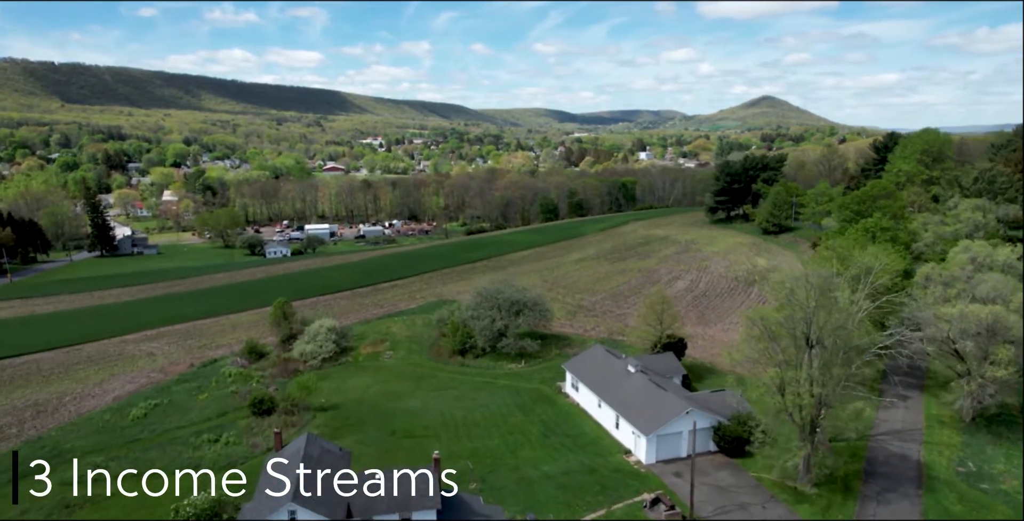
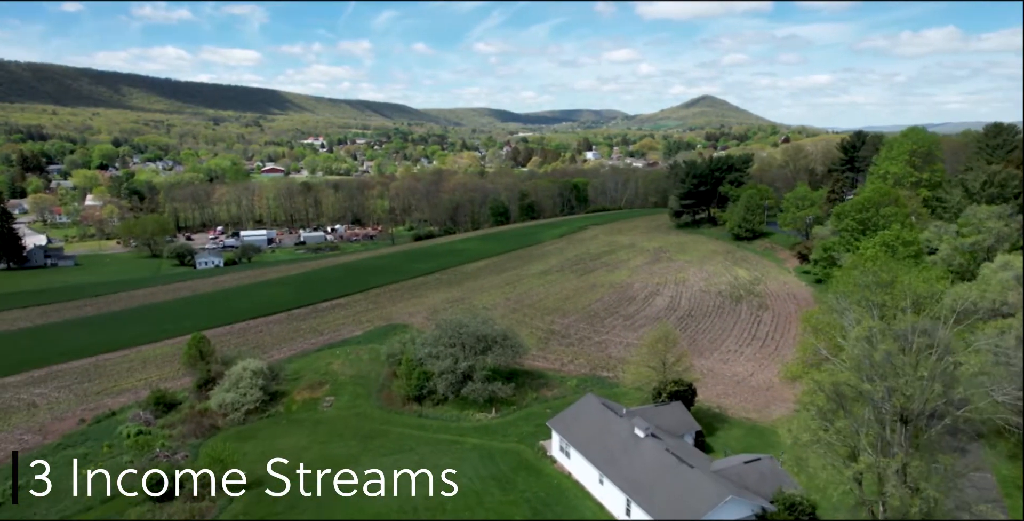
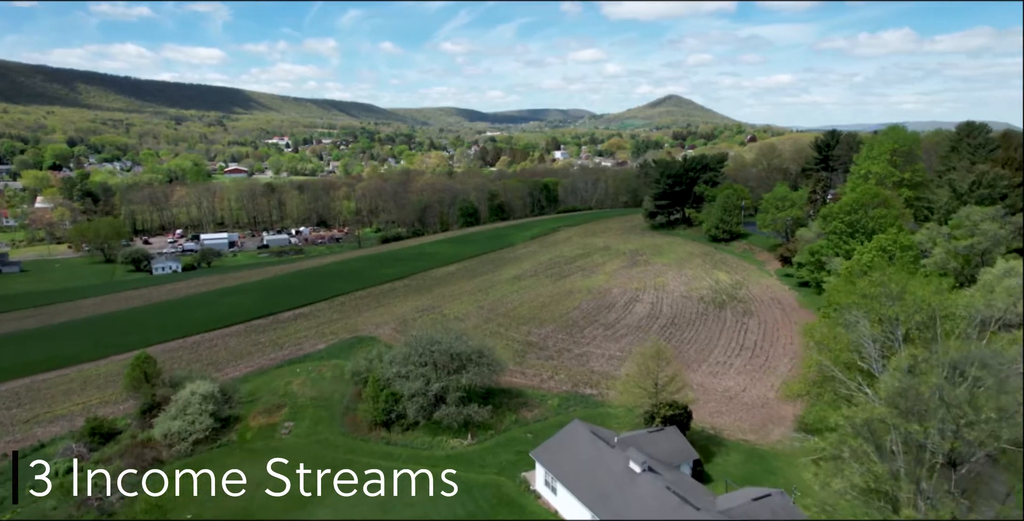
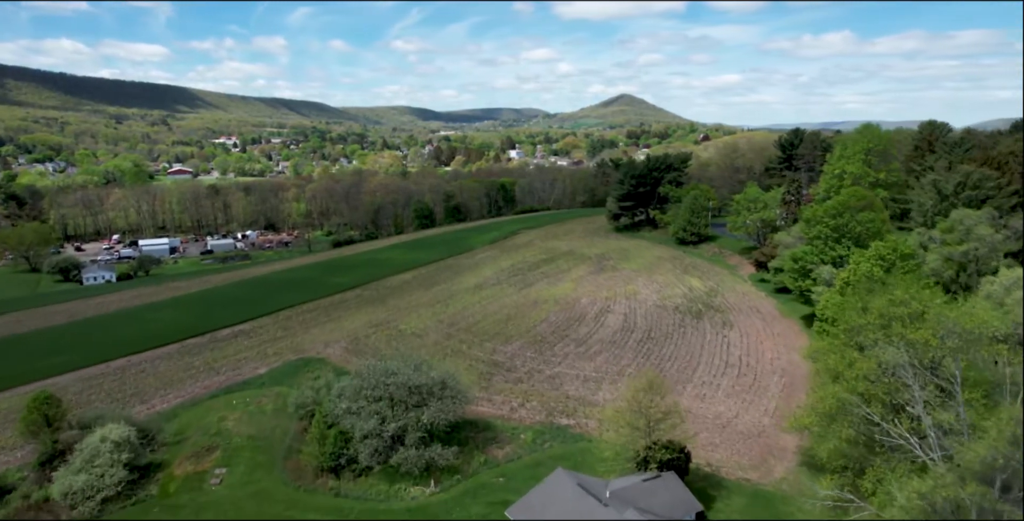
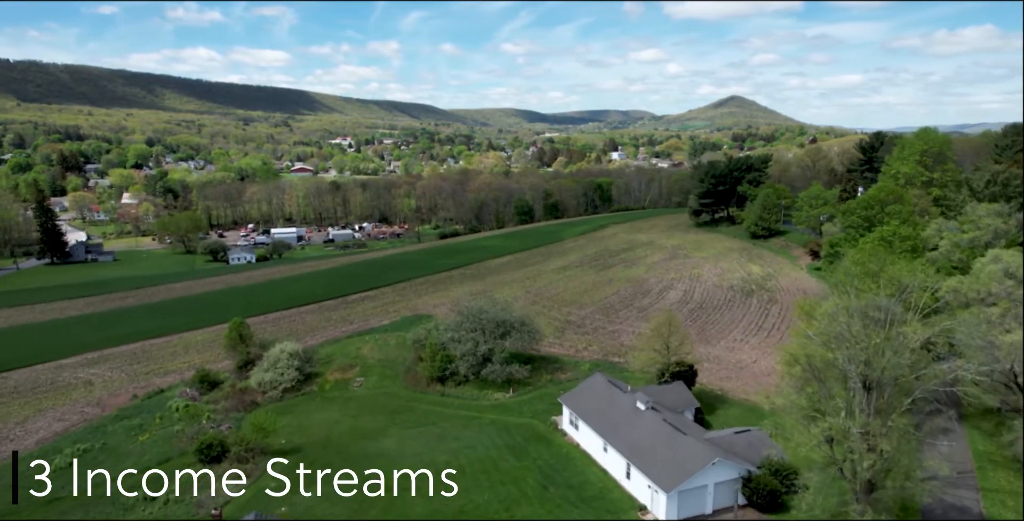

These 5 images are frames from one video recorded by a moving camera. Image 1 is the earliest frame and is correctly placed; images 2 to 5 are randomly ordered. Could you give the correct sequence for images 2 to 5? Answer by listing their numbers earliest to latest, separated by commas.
5, 2, 3, 4
